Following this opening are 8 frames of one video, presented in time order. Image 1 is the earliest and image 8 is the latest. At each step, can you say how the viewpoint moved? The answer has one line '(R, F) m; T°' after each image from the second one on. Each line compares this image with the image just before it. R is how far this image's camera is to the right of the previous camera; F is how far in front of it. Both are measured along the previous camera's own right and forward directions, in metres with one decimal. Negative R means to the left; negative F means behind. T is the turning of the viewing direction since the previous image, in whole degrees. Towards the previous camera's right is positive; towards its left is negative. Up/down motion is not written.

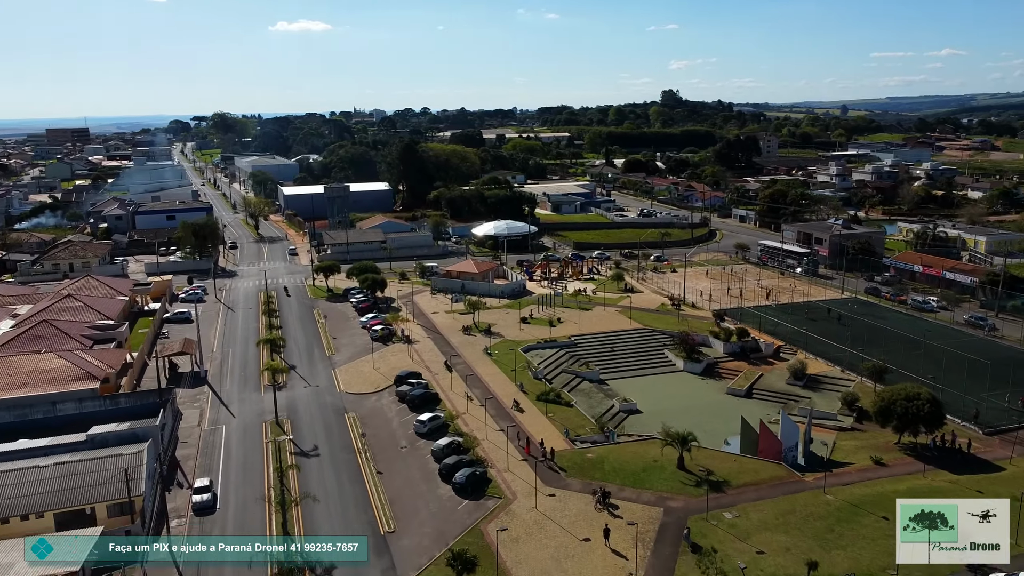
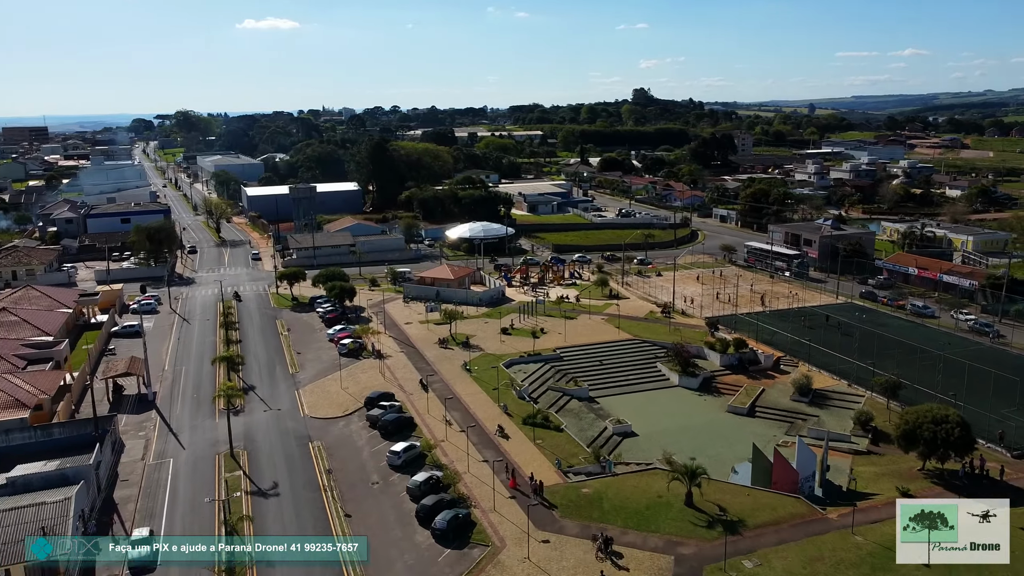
(-0.5, +3.8) m; +2°
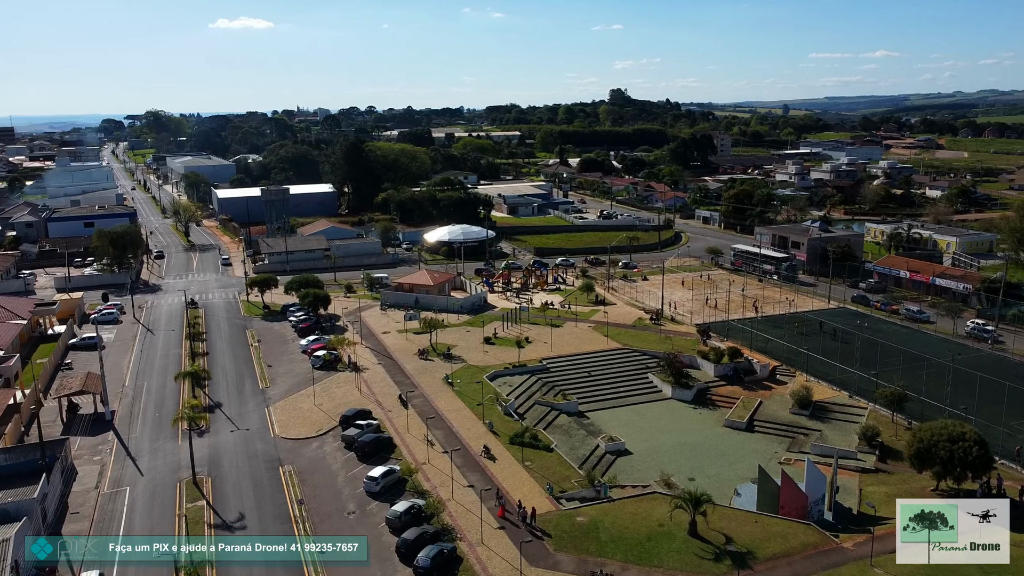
(-0.3, +2.4) m; +2°
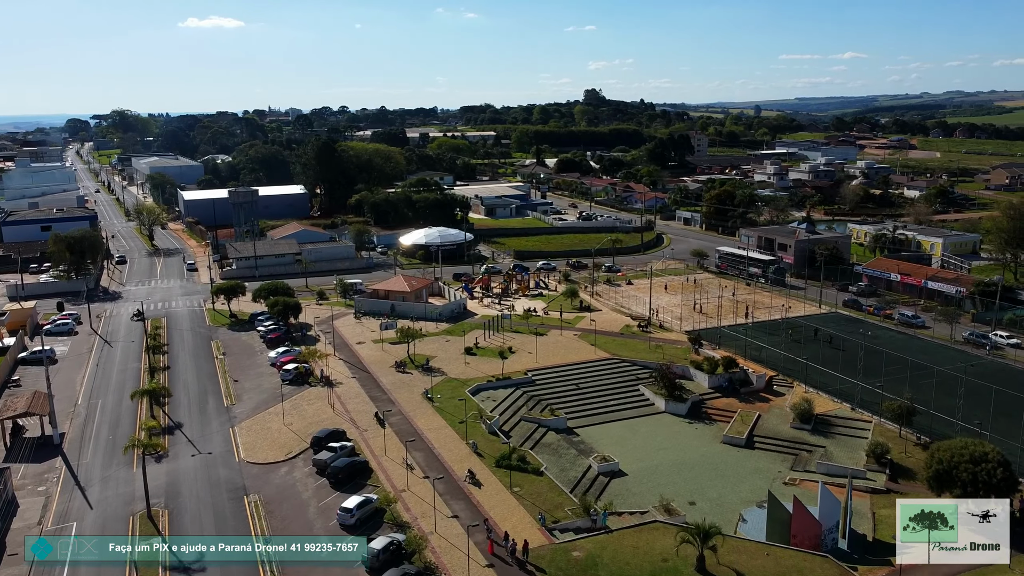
(-0.4, +2.5) m; +2°
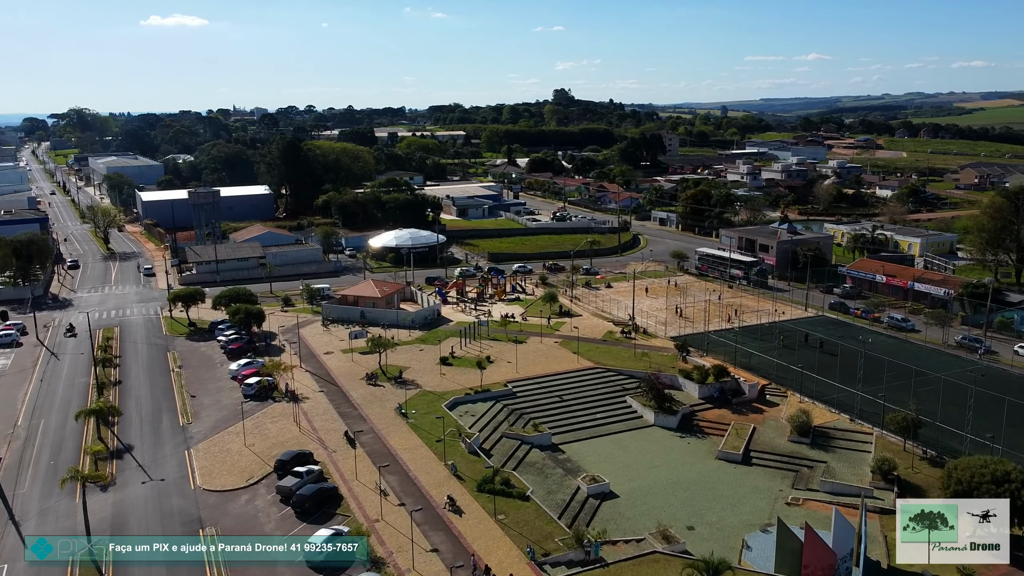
(-0.4, +2.5) m; +2°
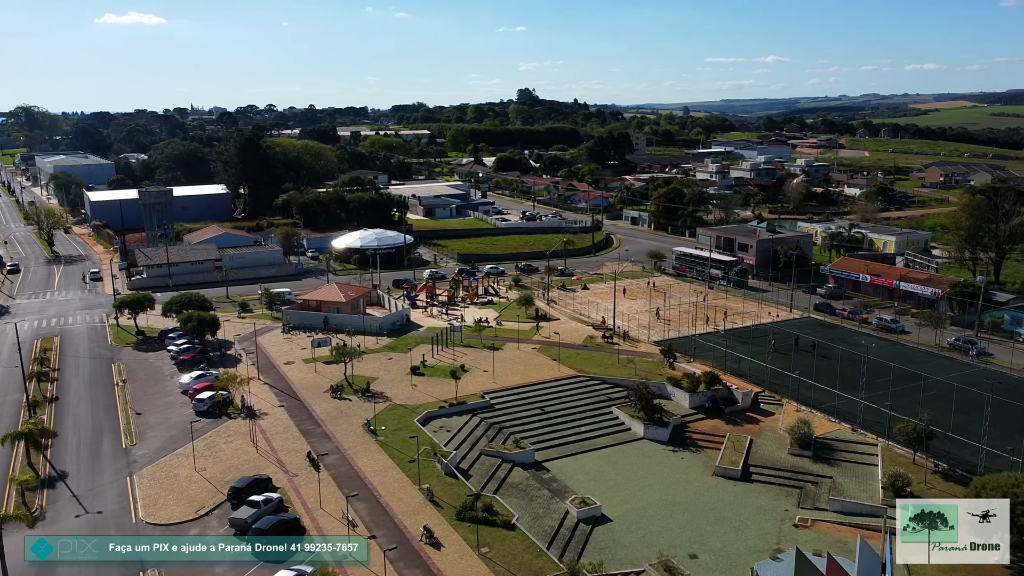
(-0.5, +2.9) m; +2°
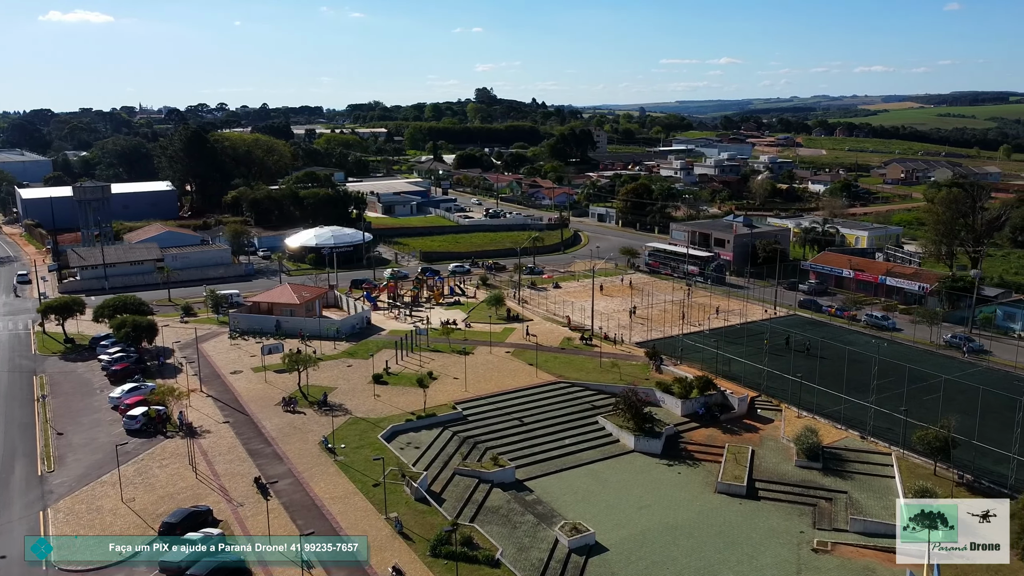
(-0.6, +3.6) m; +3°
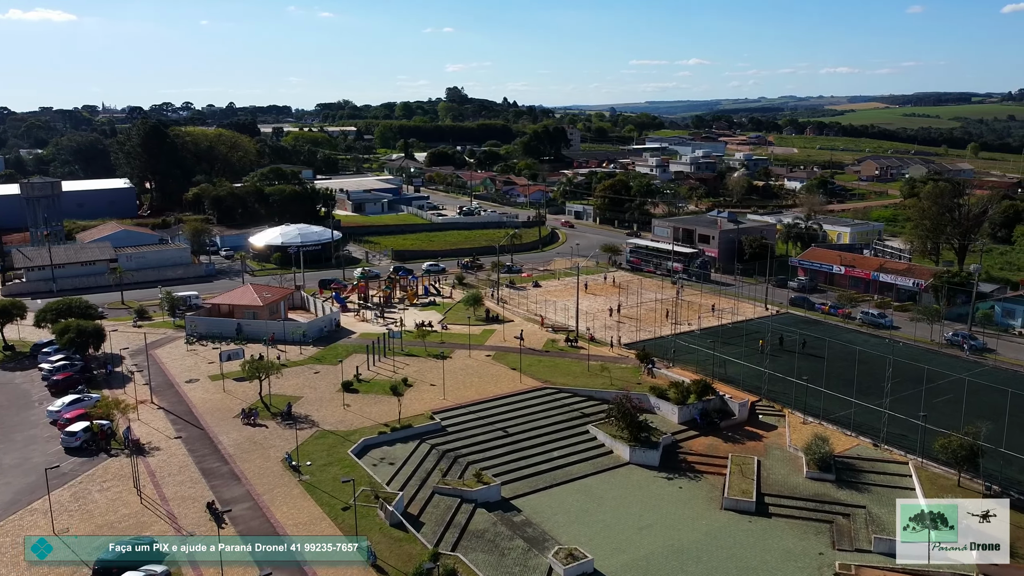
(-0.4, +2.8) m; +2°
